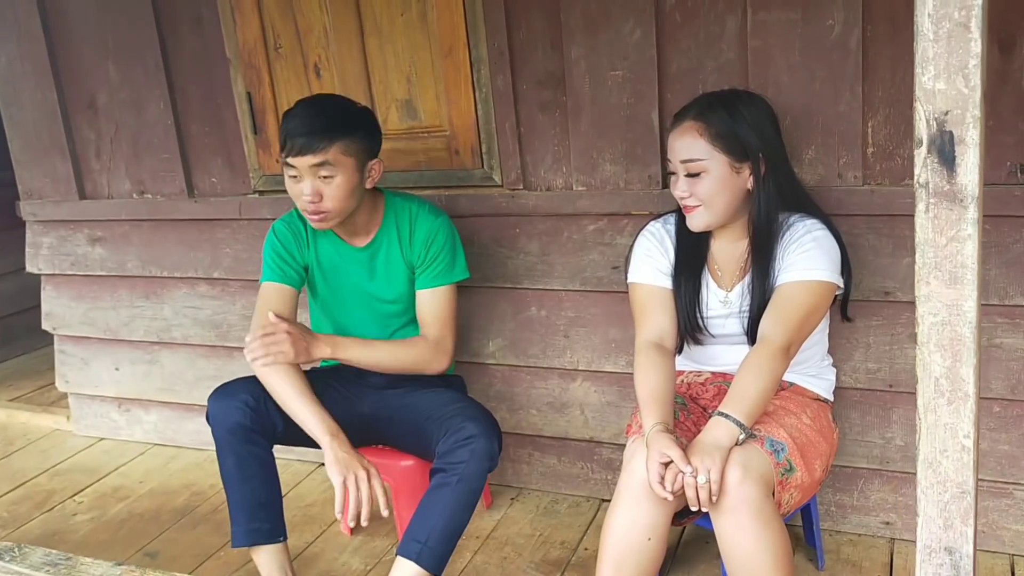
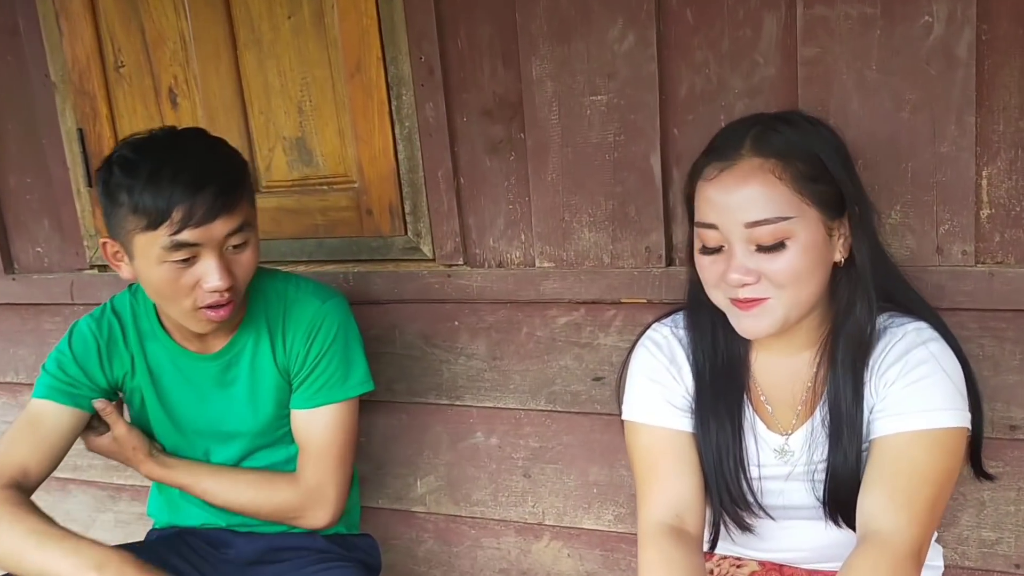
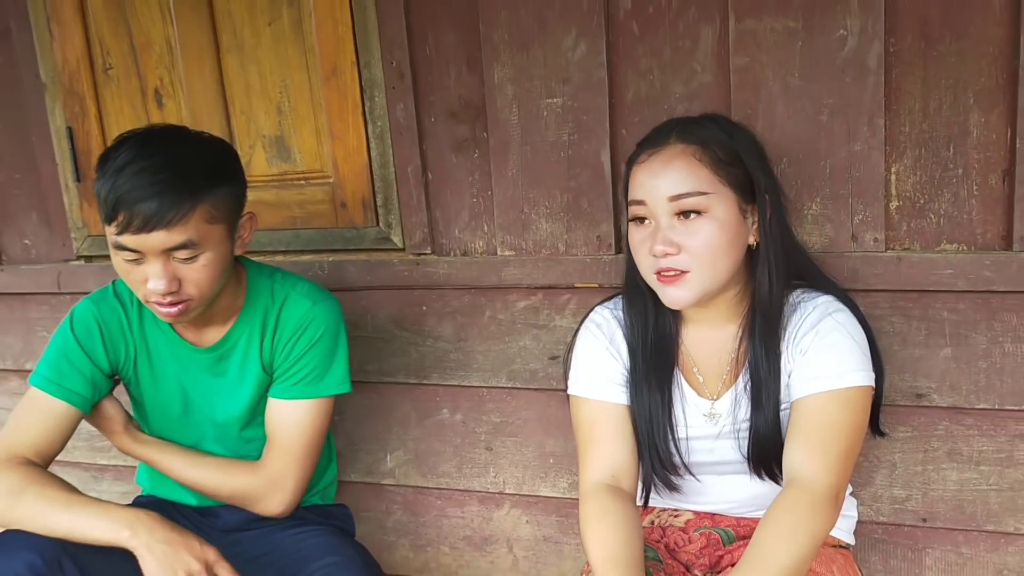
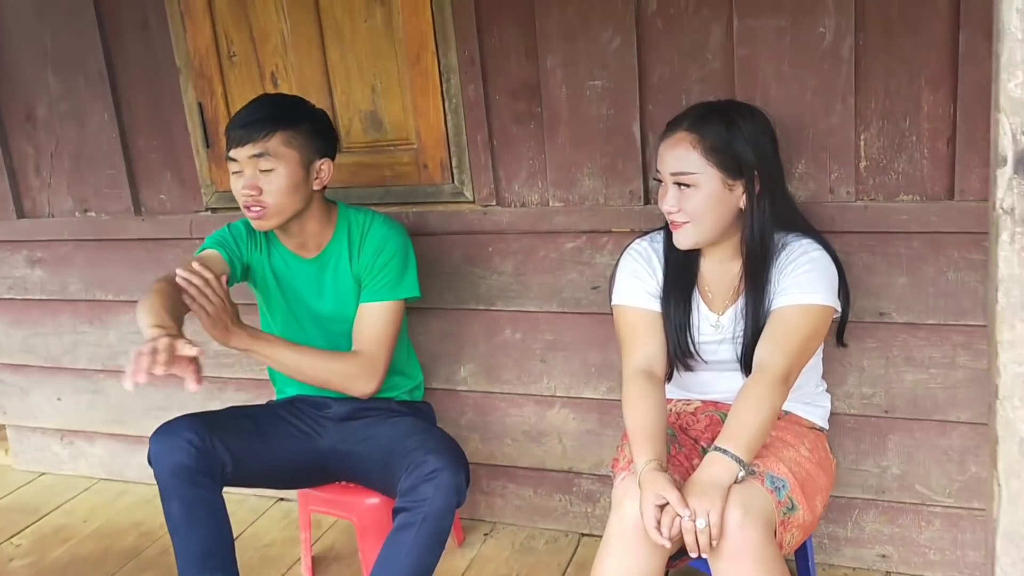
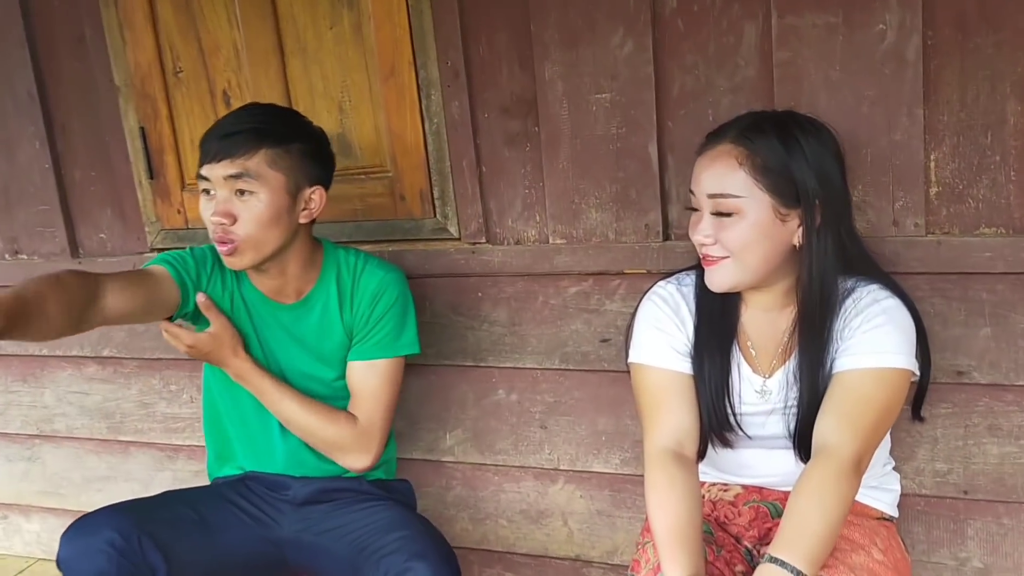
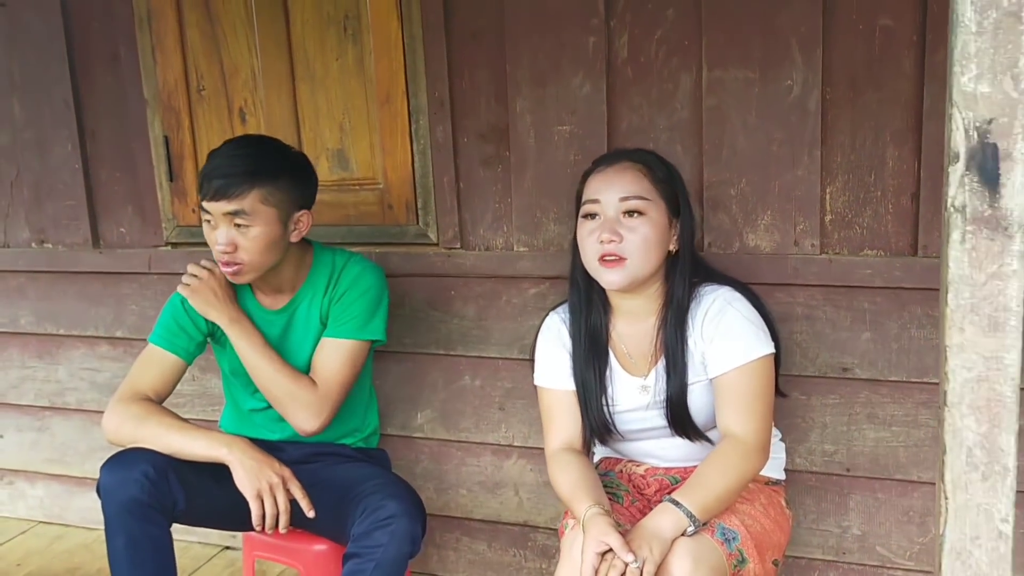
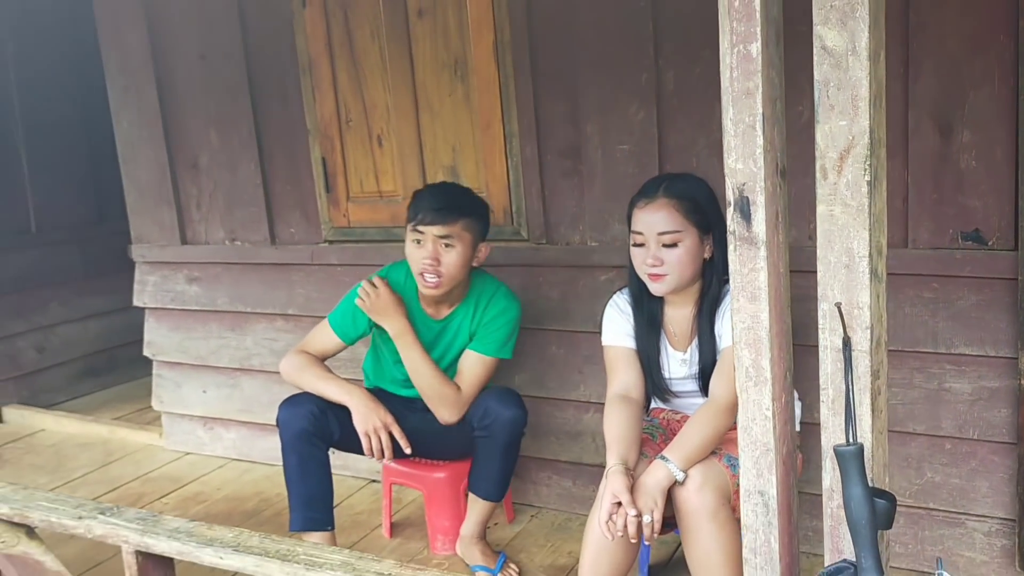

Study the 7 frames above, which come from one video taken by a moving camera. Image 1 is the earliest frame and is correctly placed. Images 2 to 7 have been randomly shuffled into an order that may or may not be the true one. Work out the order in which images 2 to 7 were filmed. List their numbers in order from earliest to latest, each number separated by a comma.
4, 5, 2, 3, 6, 7
